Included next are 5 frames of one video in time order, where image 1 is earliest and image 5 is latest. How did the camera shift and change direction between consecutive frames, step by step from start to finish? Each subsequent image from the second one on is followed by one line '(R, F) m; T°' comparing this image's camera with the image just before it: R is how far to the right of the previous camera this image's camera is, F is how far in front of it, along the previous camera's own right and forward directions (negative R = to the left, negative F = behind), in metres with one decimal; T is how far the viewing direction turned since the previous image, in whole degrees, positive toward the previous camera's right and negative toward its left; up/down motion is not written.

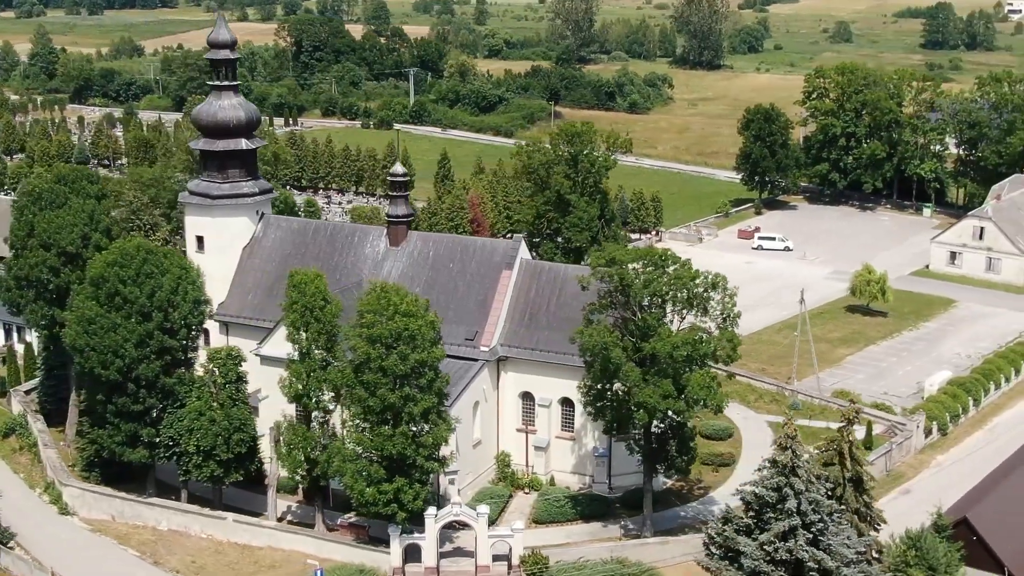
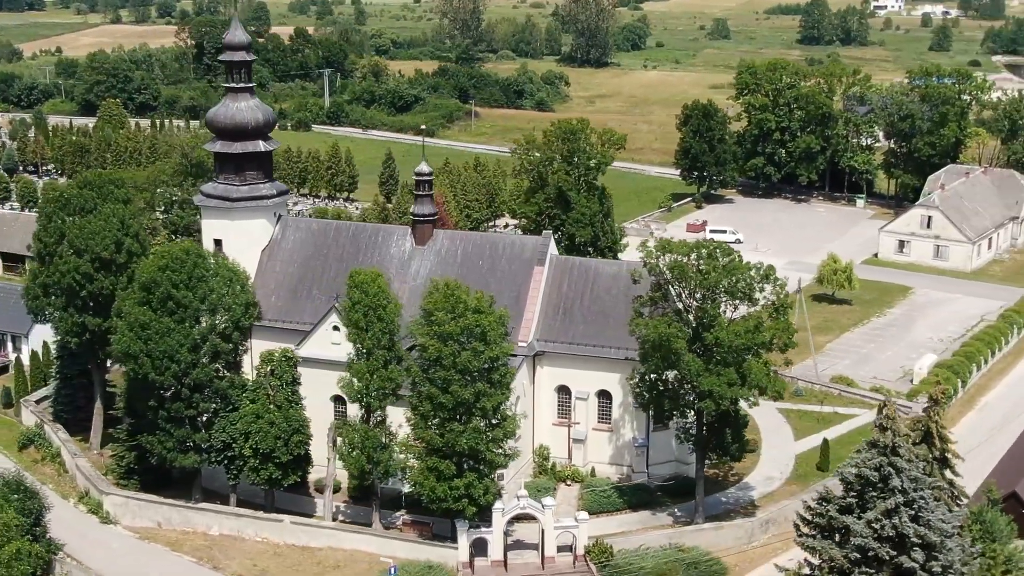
(-5.6, -0.4) m; +5°
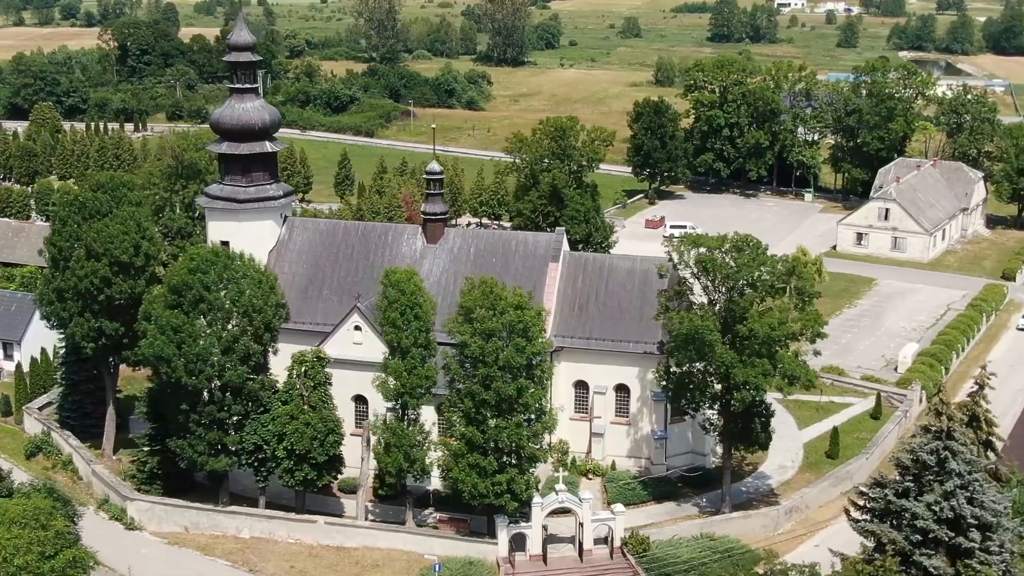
(-3.9, -0.2) m; +4°
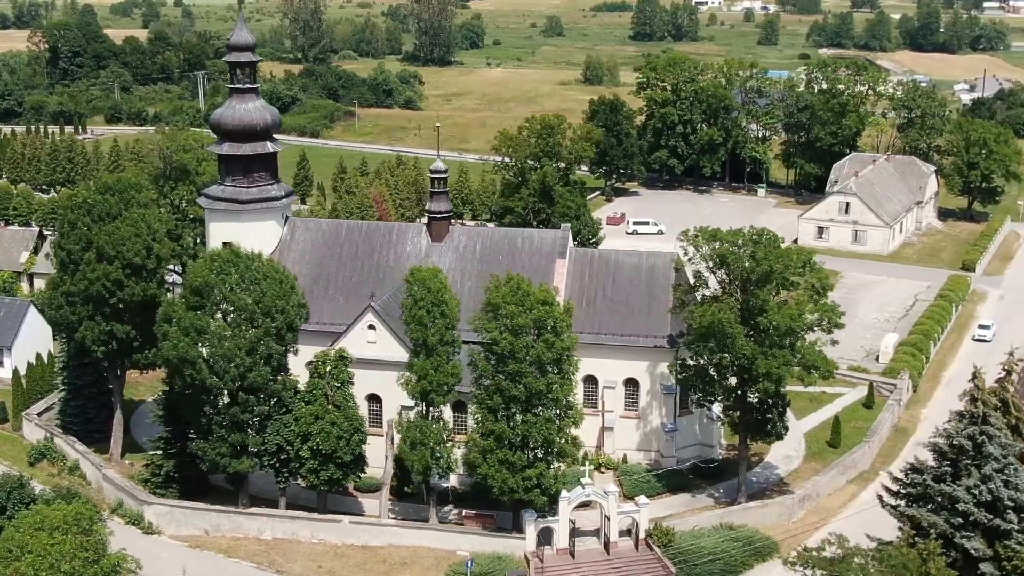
(-3.2, -0.2) m; +3°
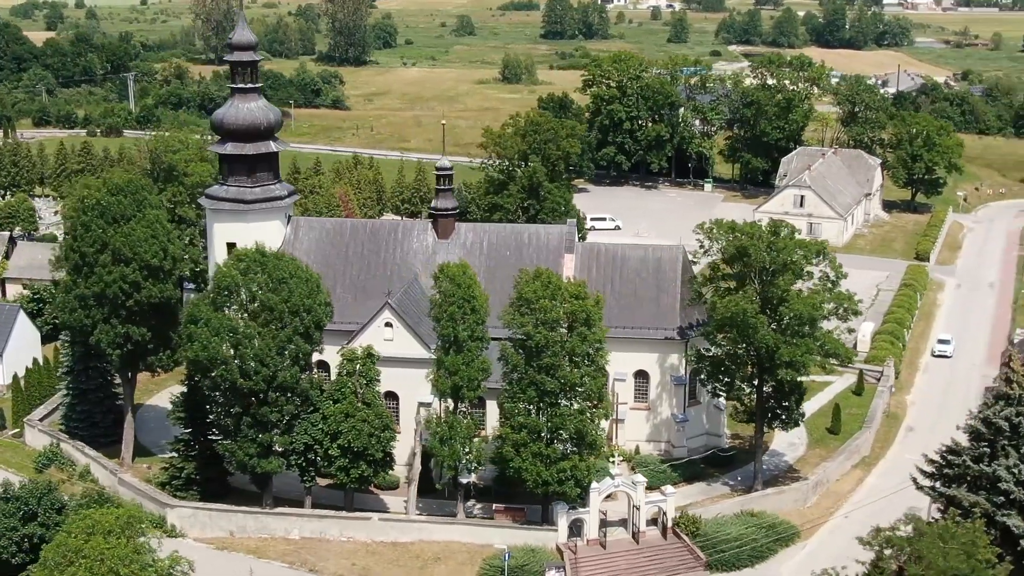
(-3.7, -0.2) m; +4°
